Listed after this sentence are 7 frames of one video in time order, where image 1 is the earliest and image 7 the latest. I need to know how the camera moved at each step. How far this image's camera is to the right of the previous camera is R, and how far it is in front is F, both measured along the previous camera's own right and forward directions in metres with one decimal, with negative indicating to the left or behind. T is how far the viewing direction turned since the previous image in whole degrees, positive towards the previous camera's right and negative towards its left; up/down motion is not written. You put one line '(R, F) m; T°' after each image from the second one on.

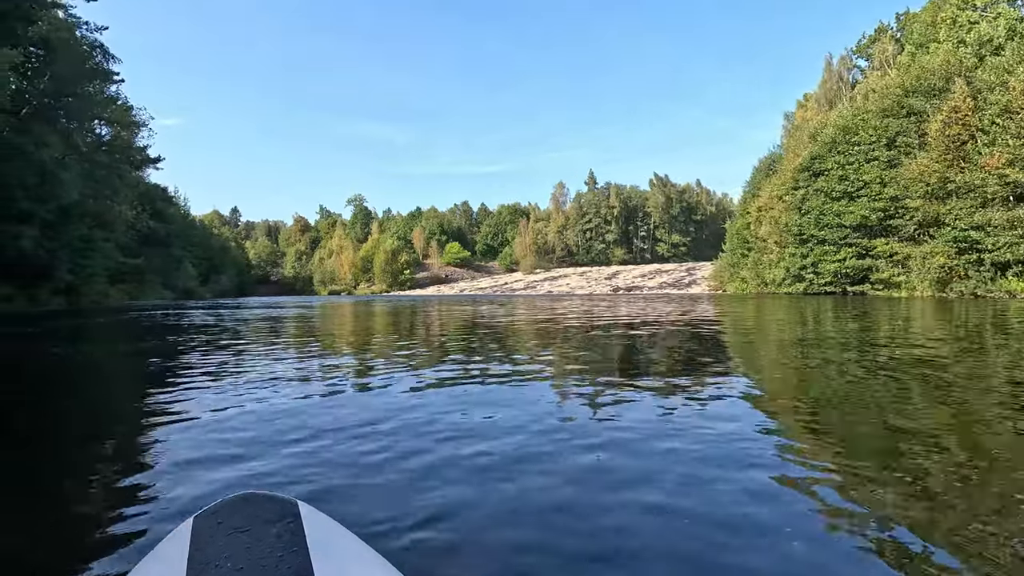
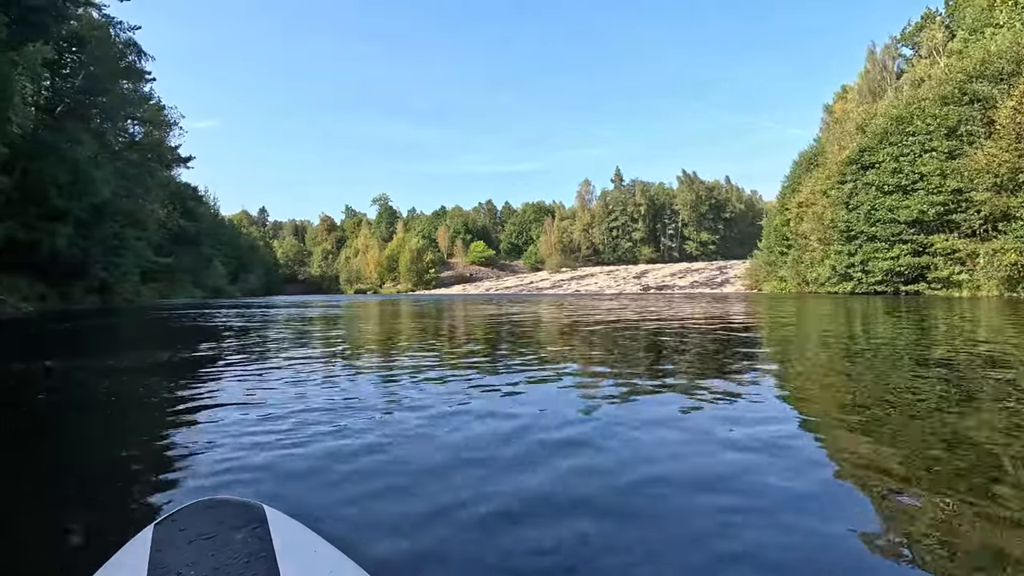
(-0.3, +0.3) m; -2°
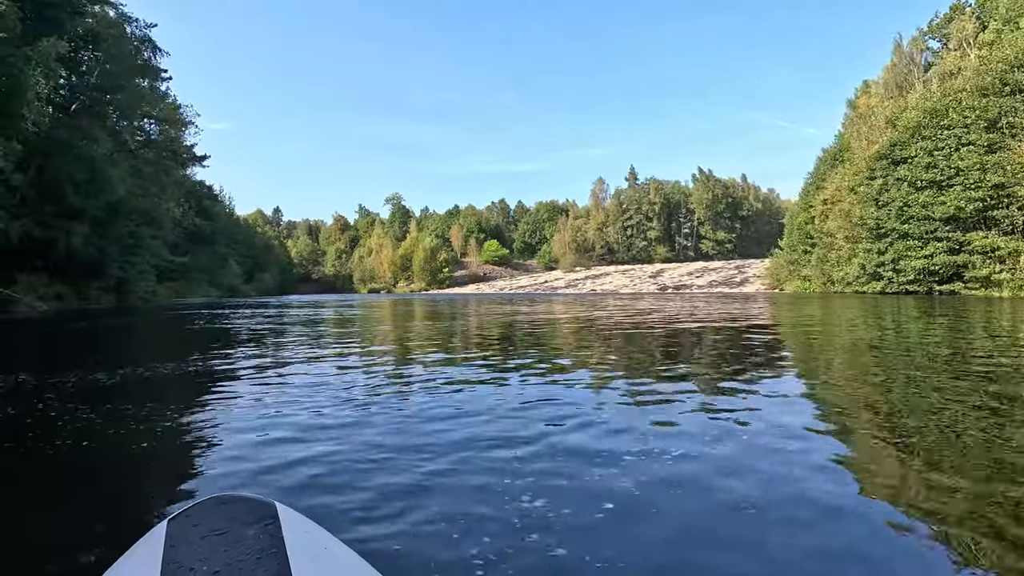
(-0.2, +0.3) m; -1°
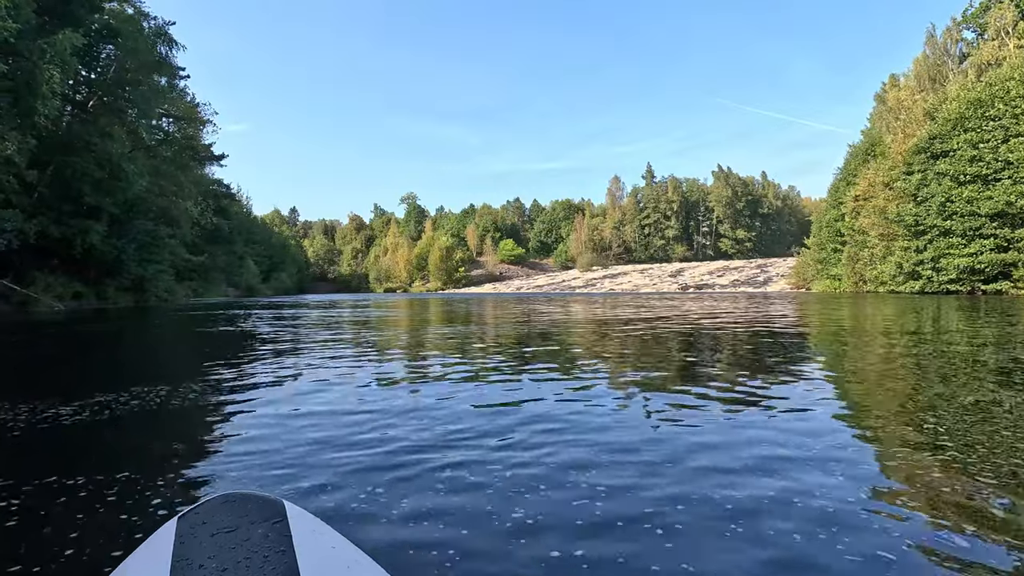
(-0.2, +0.3) m; -1°
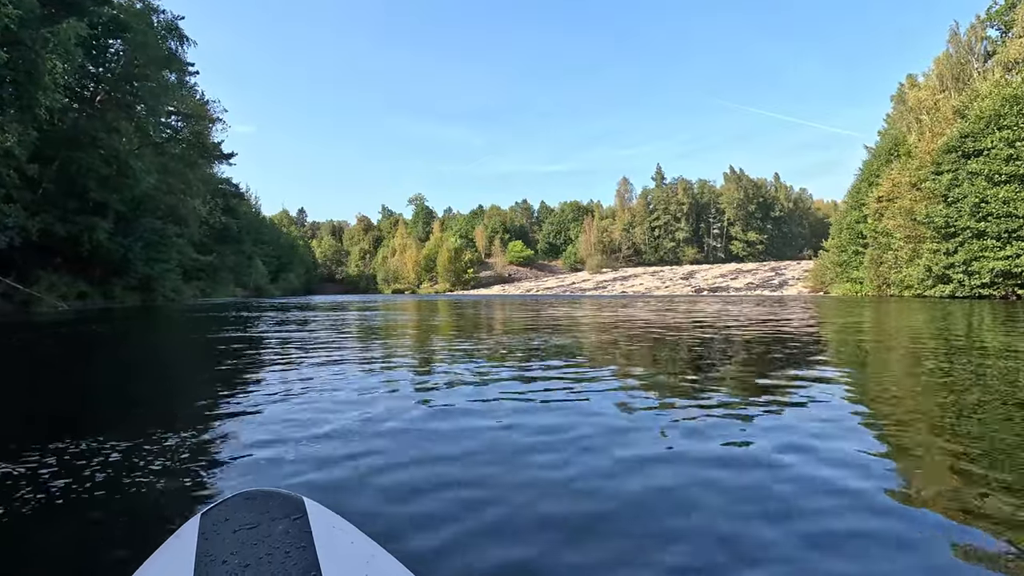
(-0.2, +0.3) m; -1°
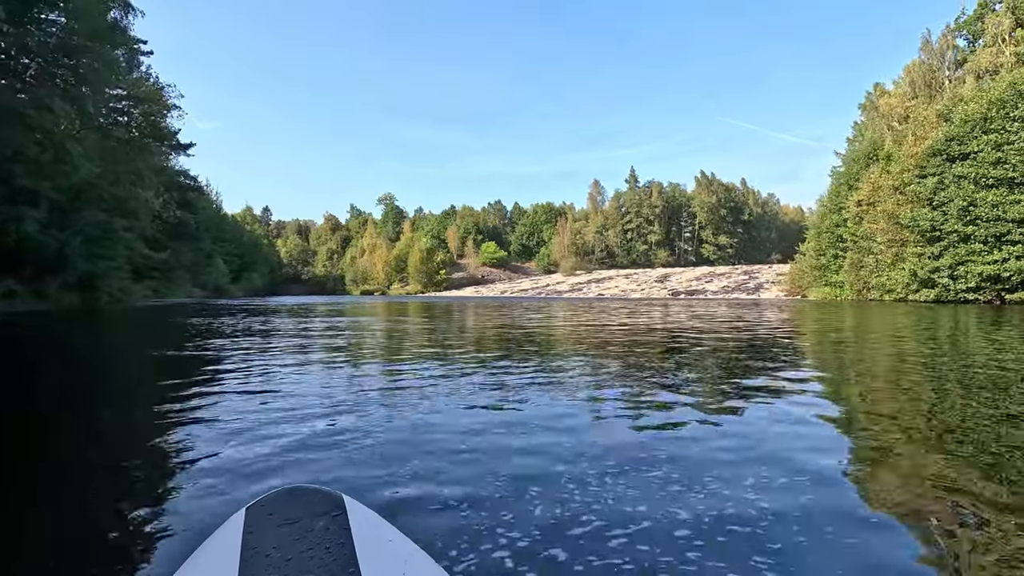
(-0.1, +0.6) m; +3°
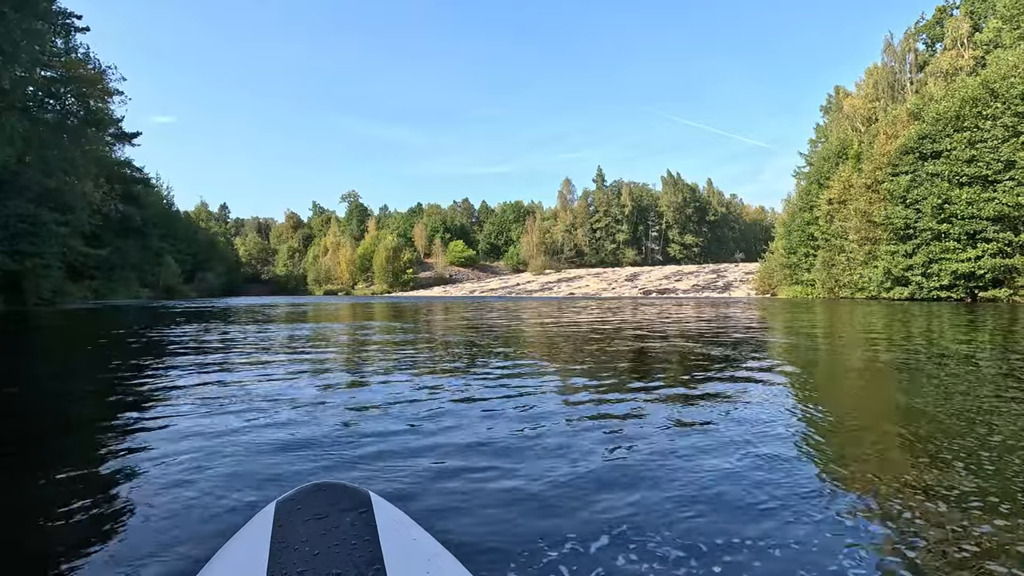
(-0.1, +0.5) m; +3°
